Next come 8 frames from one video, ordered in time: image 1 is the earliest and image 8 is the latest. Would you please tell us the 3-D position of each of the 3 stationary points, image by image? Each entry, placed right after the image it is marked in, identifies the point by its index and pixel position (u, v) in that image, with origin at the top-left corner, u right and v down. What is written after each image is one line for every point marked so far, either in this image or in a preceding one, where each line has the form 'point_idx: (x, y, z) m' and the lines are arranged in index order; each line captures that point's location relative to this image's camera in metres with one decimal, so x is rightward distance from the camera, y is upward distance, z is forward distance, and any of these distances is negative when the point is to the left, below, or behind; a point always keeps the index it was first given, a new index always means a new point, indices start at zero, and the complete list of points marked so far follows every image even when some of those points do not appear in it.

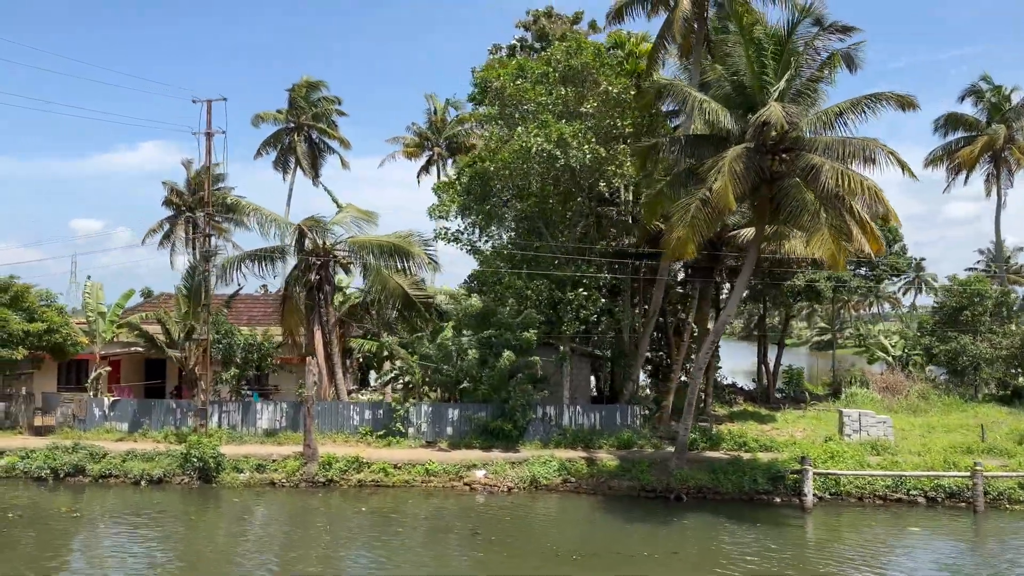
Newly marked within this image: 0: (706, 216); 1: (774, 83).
0: (+4.1, +1.5, +16.9) m
1: (+5.9, +4.5, +18.0) m
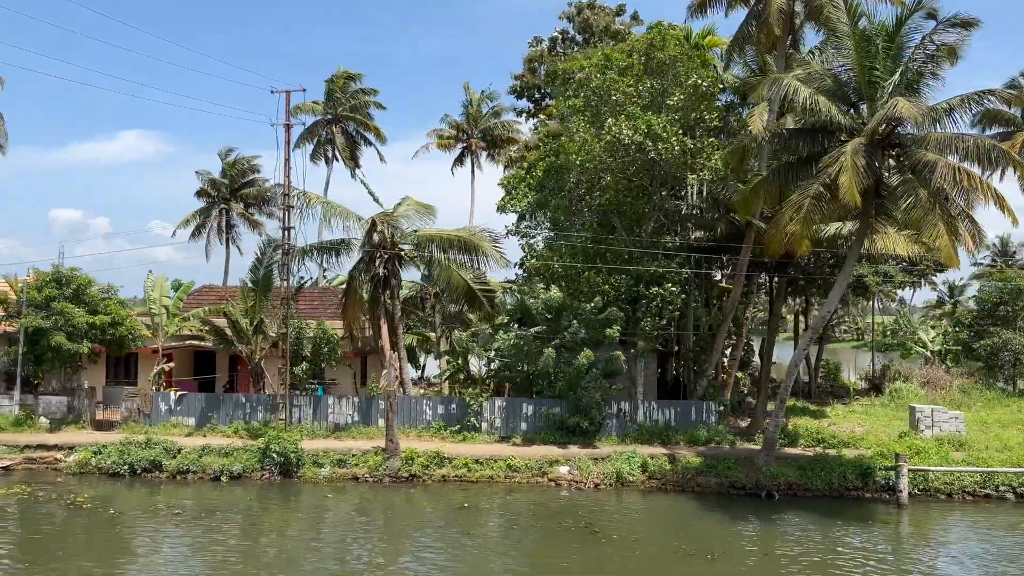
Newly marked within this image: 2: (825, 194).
0: (+6.4, +1.6, +16.7) m
1: (+8.2, +4.6, +17.9) m
2: (+6.6, +2.0, +17.0) m
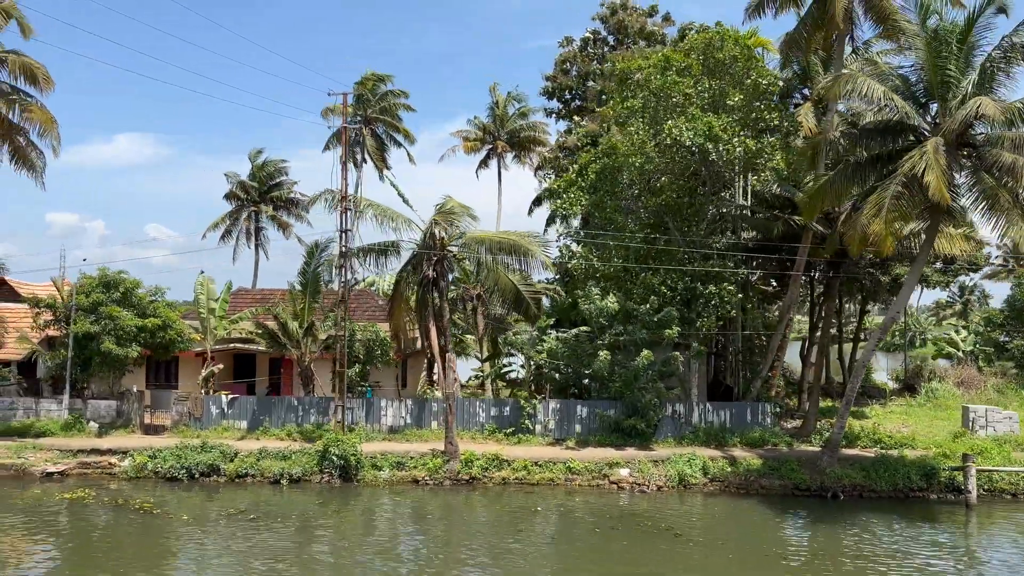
0: (+7.9, +1.6, +16.6) m
1: (+9.7, +4.6, +17.8) m
2: (+8.1, +2.0, +16.9) m
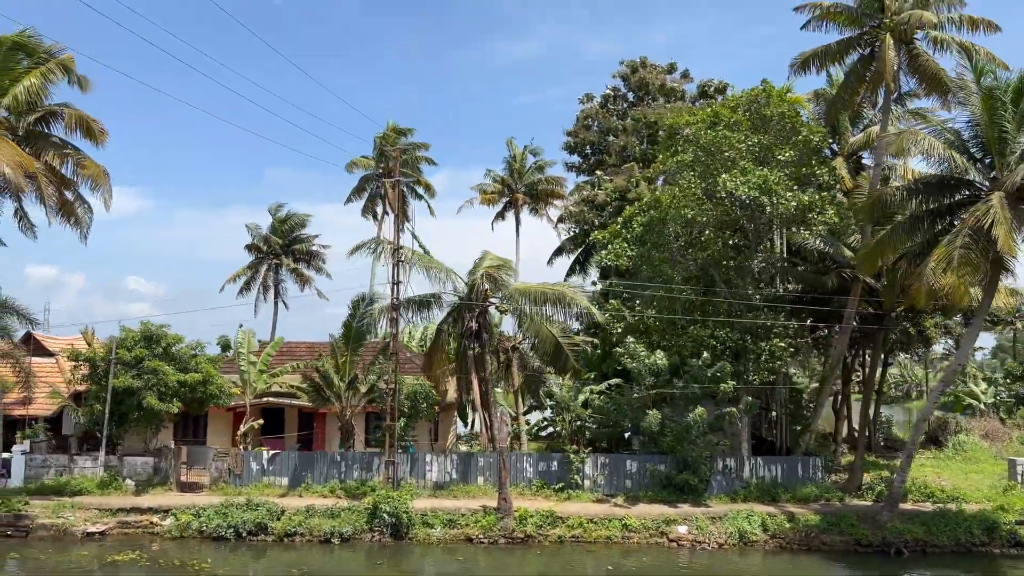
0: (+9.4, +0.5, +16.8) m
1: (+11.2, +3.4, +18.2) m
2: (+9.6, +0.9, +17.1) m
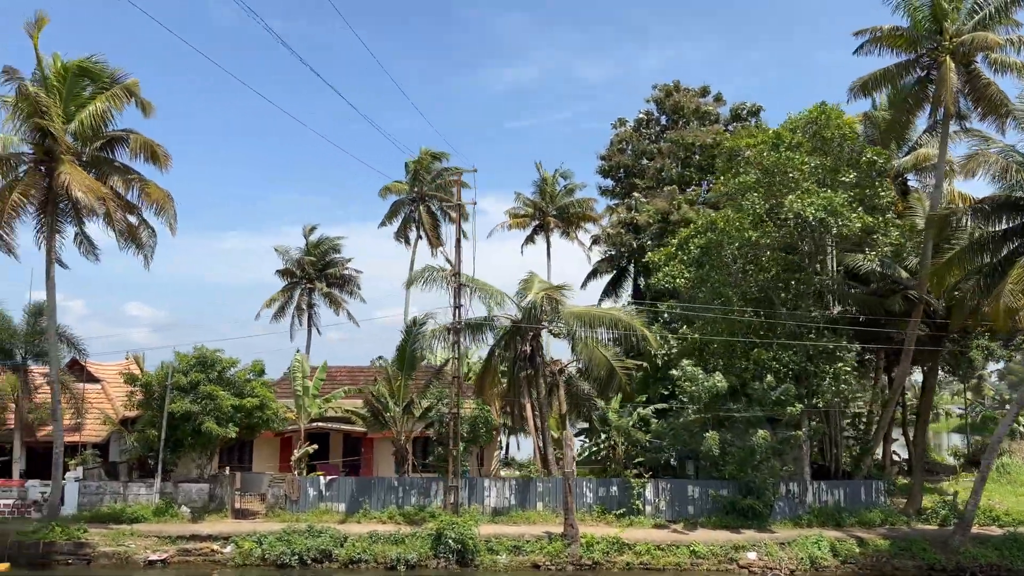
0: (+11.0, +0.1, +16.7) m
1: (+12.8, +3.0, +18.2) m
2: (+11.2, +0.4, +17.0) m
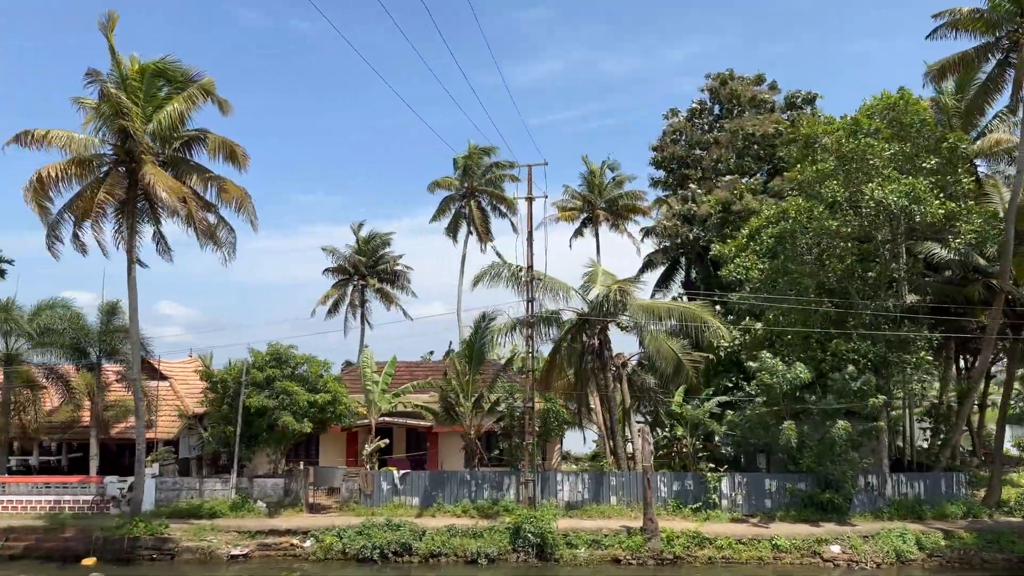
0: (+12.8, +0.4, +16.2) m
1: (+14.6, +3.3, +17.6) m
2: (+13.0, +0.7, +16.5) m
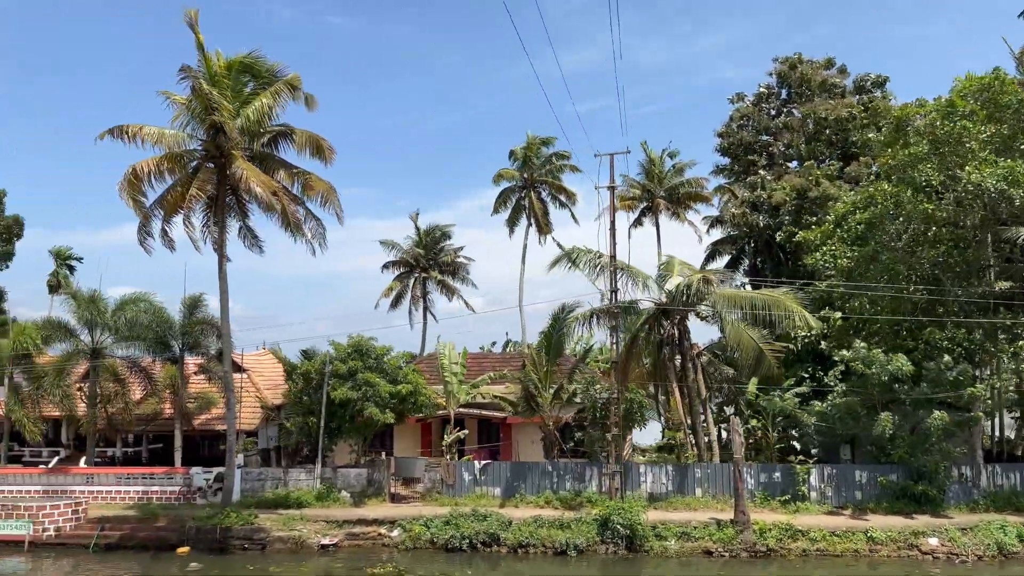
0: (+14.8, +0.7, +15.5) m
1: (+16.6, +3.6, +16.8) m
2: (+15.0, +1.1, +15.8) m
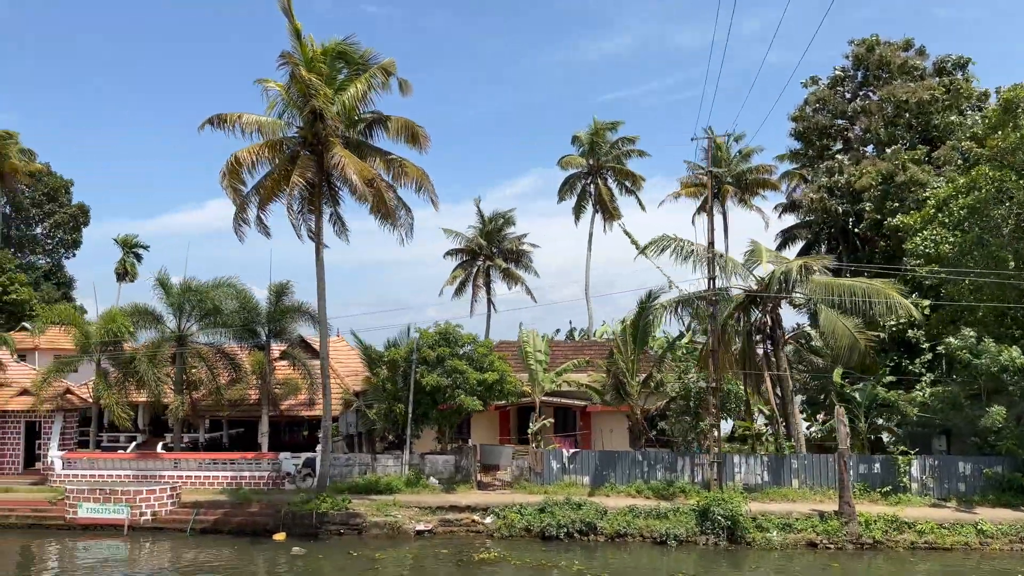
0: (+17.0, +0.9, +14.7) m
1: (+18.9, +3.9, +15.9) m
2: (+17.2, +1.3, +14.9) m
